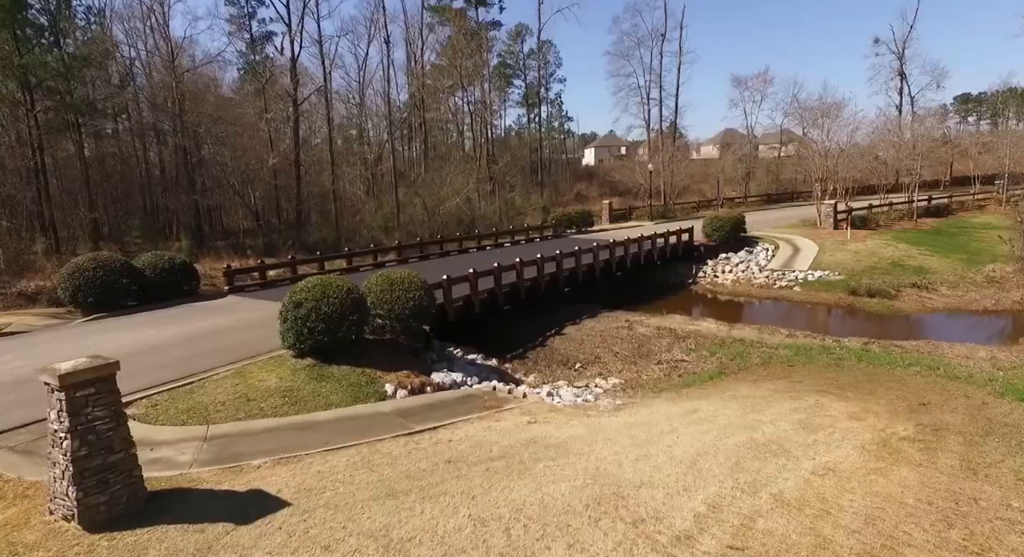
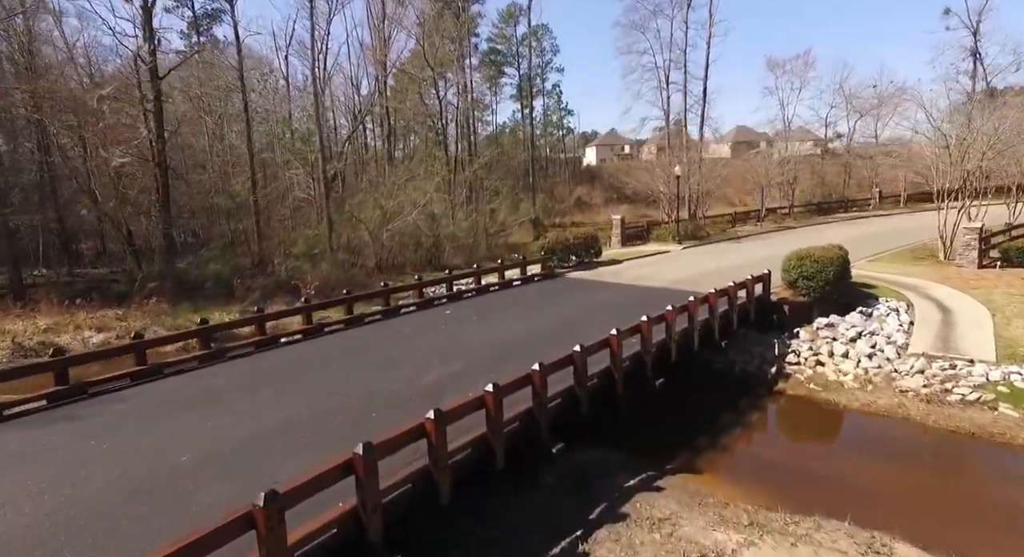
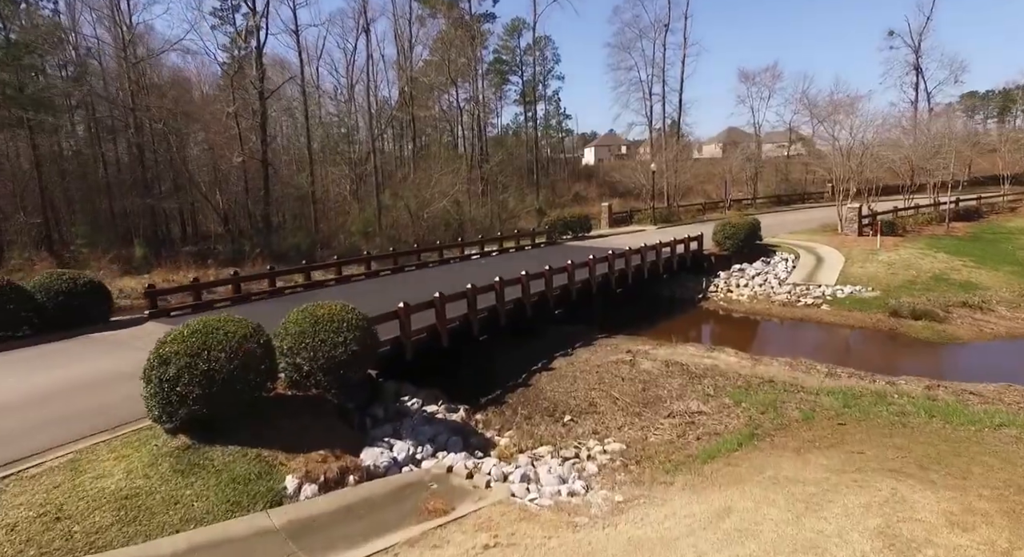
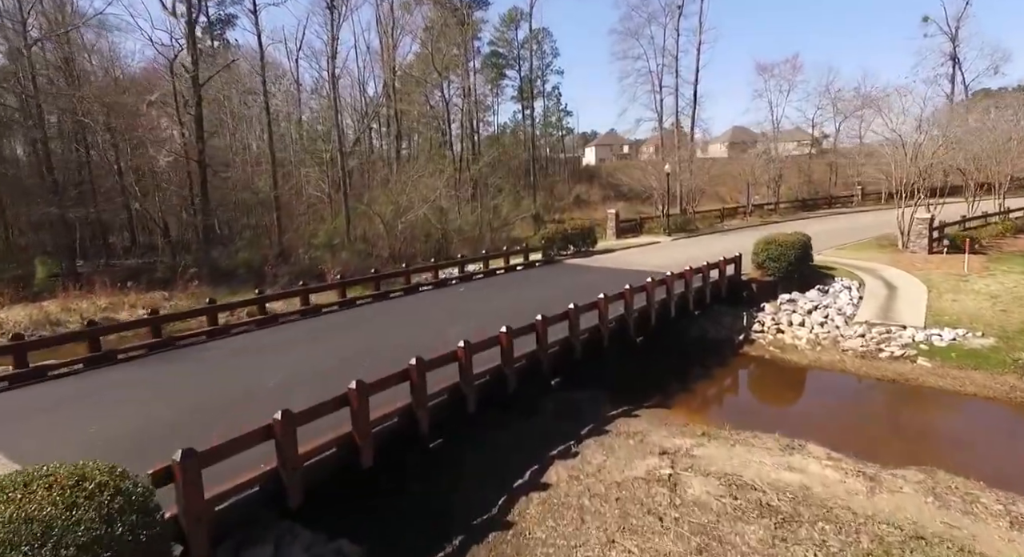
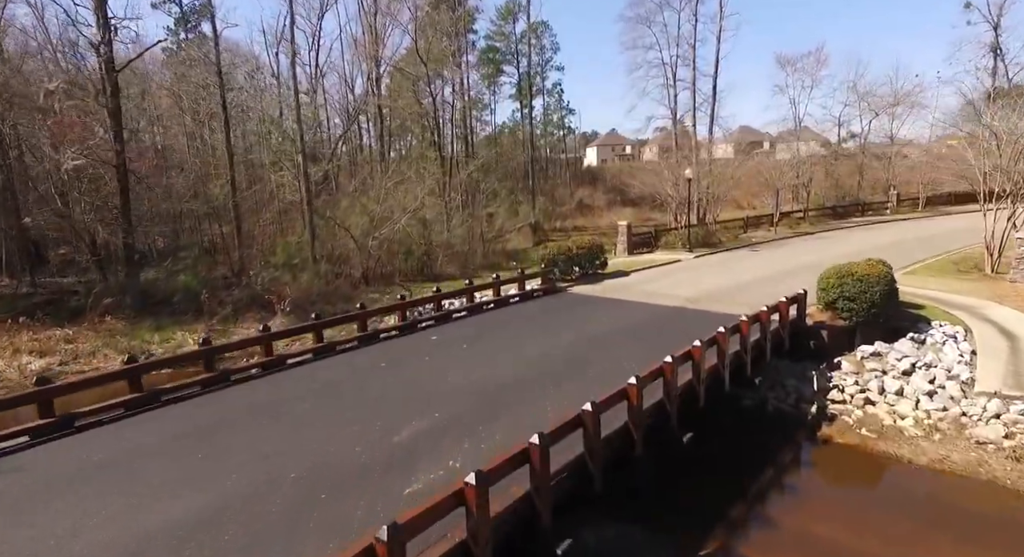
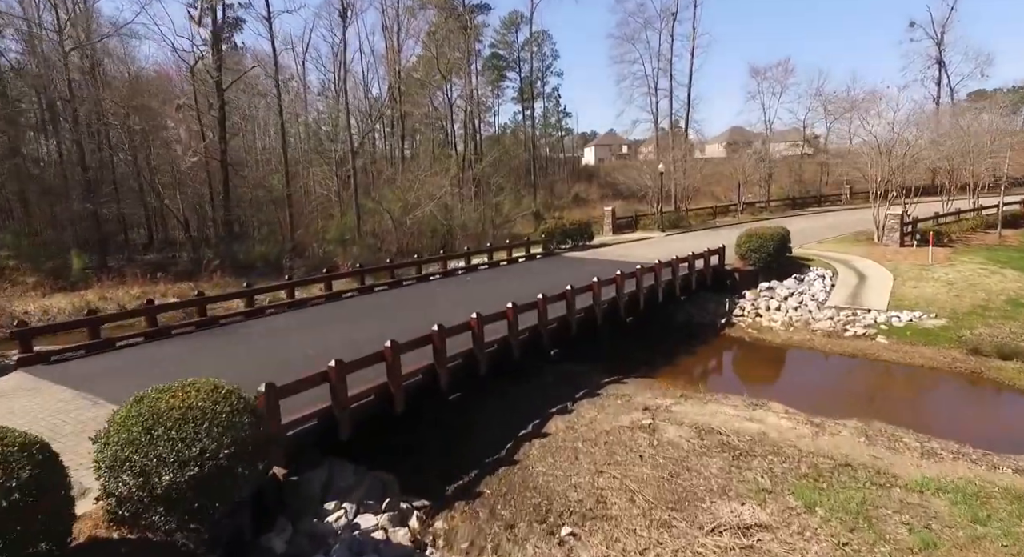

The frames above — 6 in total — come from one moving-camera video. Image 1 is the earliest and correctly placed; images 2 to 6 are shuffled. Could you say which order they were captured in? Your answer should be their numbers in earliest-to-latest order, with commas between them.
3, 6, 4, 2, 5
